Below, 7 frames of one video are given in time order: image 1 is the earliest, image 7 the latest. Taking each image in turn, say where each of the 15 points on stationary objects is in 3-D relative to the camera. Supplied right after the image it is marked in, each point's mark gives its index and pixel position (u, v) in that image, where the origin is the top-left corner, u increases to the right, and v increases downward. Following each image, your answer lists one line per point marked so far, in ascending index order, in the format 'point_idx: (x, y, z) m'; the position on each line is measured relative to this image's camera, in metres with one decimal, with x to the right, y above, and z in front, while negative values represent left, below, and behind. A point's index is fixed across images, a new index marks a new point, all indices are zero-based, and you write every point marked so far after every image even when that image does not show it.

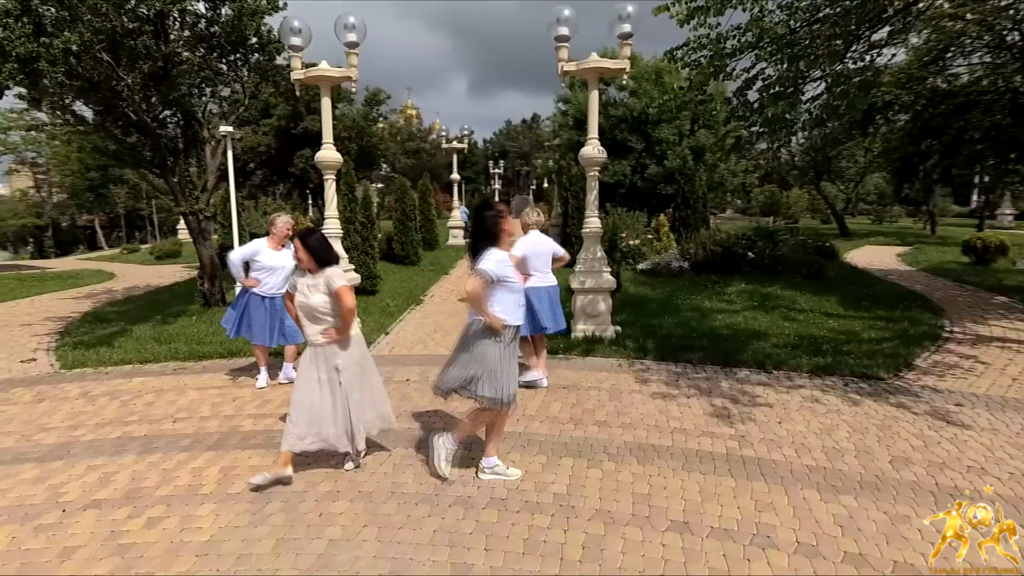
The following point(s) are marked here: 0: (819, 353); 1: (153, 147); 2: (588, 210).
0: (+3.7, -0.8, +6.5) m
1: (-5.5, +2.2, +8.3) m
2: (+1.0, +1.1, +7.4) m
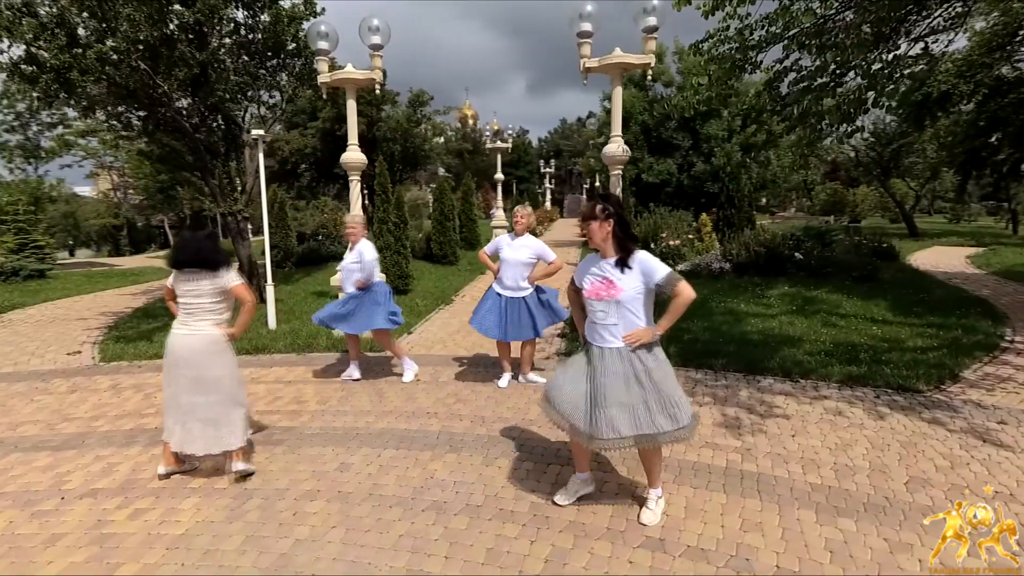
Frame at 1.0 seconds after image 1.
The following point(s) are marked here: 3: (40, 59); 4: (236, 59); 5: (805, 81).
0: (+3.8, -0.8, +6.1) m
1: (-5.1, +2.2, +8.8) m
2: (+1.3, +1.0, +7.2) m
3: (-6.4, +3.0, +7.3) m
4: (-4.4, +3.6, +8.7) m
5: (+3.2, +2.3, +6.1) m
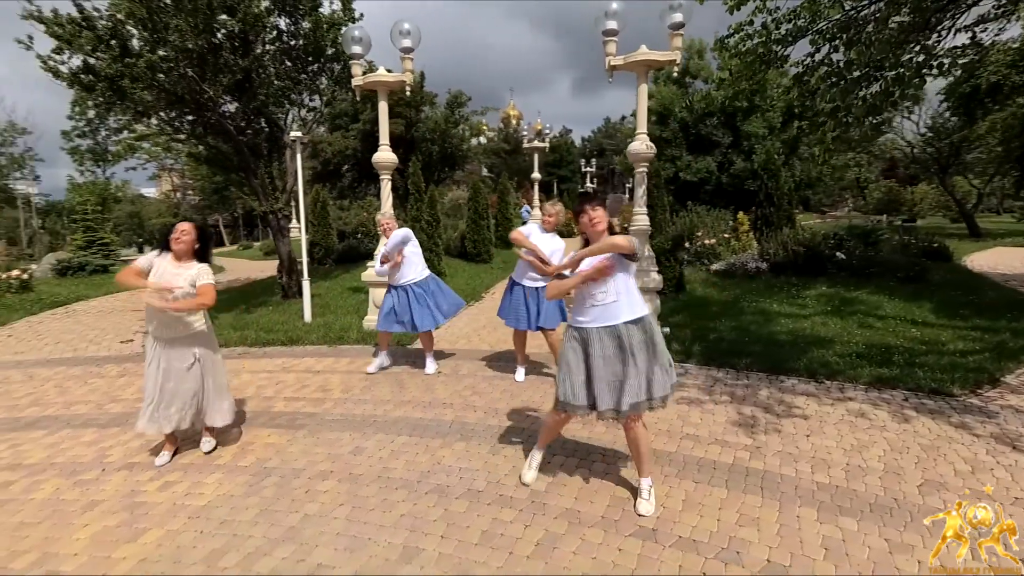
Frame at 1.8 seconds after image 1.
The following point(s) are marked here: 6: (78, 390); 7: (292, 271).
0: (+4.0, -0.8, +5.9) m
1: (-4.6, +2.3, +9.2) m
2: (+1.6, +1.1, +7.2) m
3: (-6.0, +3.1, +7.8) m
4: (-3.9, +3.7, +9.2) m
5: (+3.5, +2.3, +5.9) m
6: (-4.3, -1.0, +5.4) m
7: (-4.0, +0.3, +10.0) m
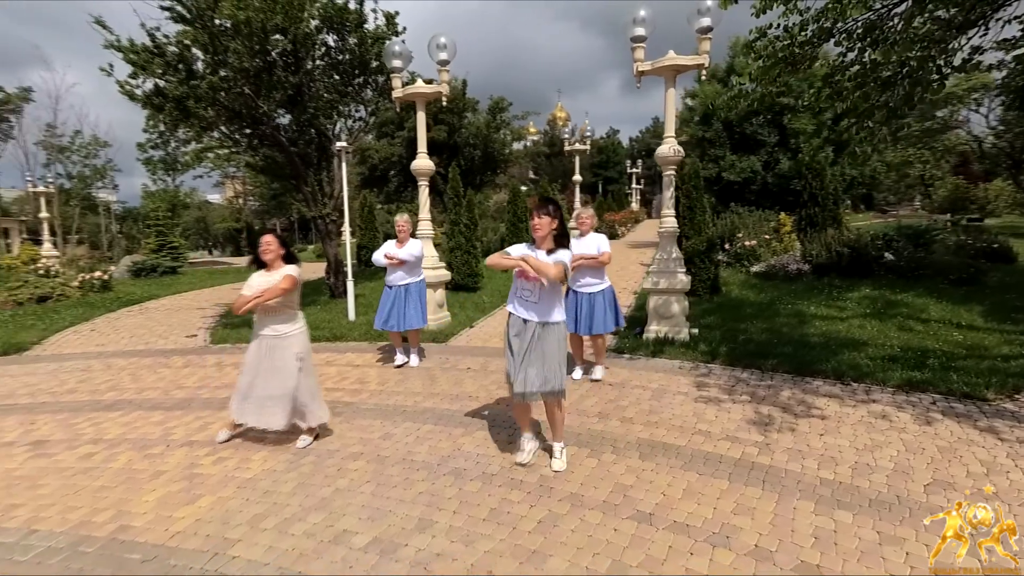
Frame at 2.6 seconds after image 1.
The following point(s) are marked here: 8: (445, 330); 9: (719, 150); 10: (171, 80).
0: (+4.3, -0.8, +5.8) m
1: (-4.0, +2.3, +9.9) m
2: (+2.0, +1.1, +7.3) m
3: (-5.5, +3.1, +8.6) m
4: (-3.3, +3.7, +9.7) m
5: (+3.8, +2.3, +5.9) m
6: (-4.0, -1.0, +6.0) m
7: (-3.3, +0.3, +10.6) m
8: (-1.0, -0.6, +7.9) m
9: (+6.2, +4.1, +16.4) m
10: (-5.2, +3.2, +8.5) m
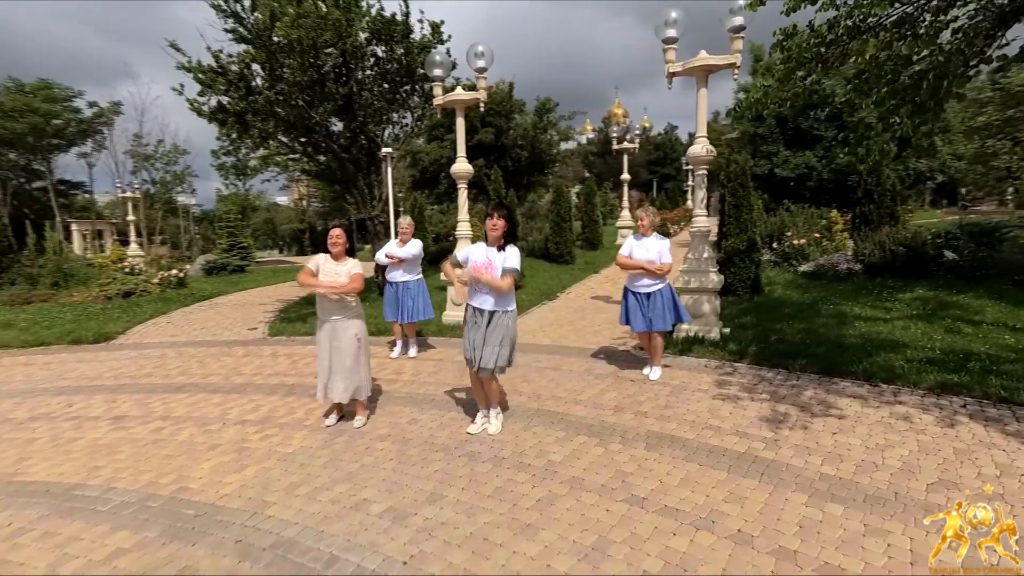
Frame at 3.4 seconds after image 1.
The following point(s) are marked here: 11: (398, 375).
0: (+4.6, -0.8, +5.6) m
1: (-3.3, +2.4, +10.5) m
2: (+2.5, +1.1, +7.4) m
3: (-4.9, +3.2, +9.4) m
4: (-2.5, +3.8, +10.3) m
5: (+4.1, +2.3, +5.8) m
6: (-3.7, -0.9, +6.7) m
7: (-2.5, +0.3, +11.2) m
8: (-0.5, -0.6, +8.3) m
9: (+7.5, +4.1, +16.0) m
10: (-4.6, +3.3, +9.2) m
11: (-1.3, -1.0, +6.1) m
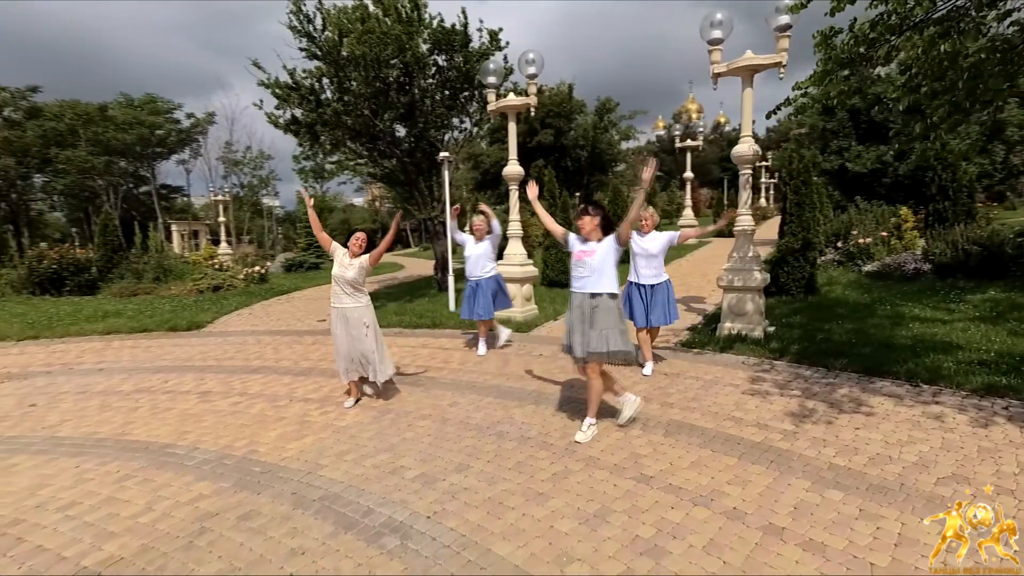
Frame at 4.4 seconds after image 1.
0: (+4.9, -0.8, +5.4) m
1: (-2.2, +2.4, +11.3) m
2: (+3.1, +1.1, +7.4) m
3: (-3.9, +3.3, +10.3) m
4: (-1.5, +3.8, +10.9) m
5: (+4.5, +2.3, +5.6) m
6: (-3.1, -0.9, +7.5) m
7: (-1.4, +0.4, +11.8) m
8: (+0.3, -0.5, +8.7) m
9: (+9.2, +4.1, +15.4) m
10: (-3.7, +3.4, +10.1) m
11: (-0.8, -0.9, +6.6) m
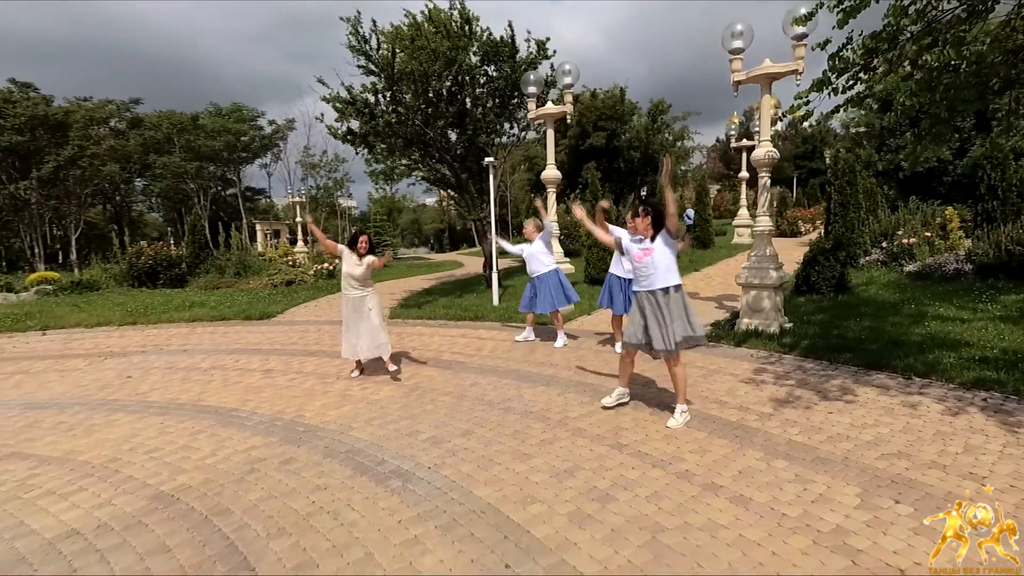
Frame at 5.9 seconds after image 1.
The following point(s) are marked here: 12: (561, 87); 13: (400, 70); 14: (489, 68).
0: (+5.1, -0.8, +5.5) m
1: (-1.4, +2.5, +12.1) m
2: (+3.5, +1.1, +7.7) m
3: (-3.1, +3.4, +11.4) m
4: (-0.7, +3.9, +11.7) m
5: (+4.7, +2.3, +5.8) m
6: (-2.7, -0.8, +8.5) m
7: (-0.5, +0.5, +12.6) m
8: (+0.8, -0.5, +9.3) m
9: (+10.5, +4.1, +14.9) m
10: (-3.0, +3.5, +11.2) m
11: (-0.5, -0.8, +7.3) m
12: (+0.9, +3.6, +9.9) m
13: (-2.2, +4.3, +10.8) m
14: (-0.6, +4.6, +11.6) m
